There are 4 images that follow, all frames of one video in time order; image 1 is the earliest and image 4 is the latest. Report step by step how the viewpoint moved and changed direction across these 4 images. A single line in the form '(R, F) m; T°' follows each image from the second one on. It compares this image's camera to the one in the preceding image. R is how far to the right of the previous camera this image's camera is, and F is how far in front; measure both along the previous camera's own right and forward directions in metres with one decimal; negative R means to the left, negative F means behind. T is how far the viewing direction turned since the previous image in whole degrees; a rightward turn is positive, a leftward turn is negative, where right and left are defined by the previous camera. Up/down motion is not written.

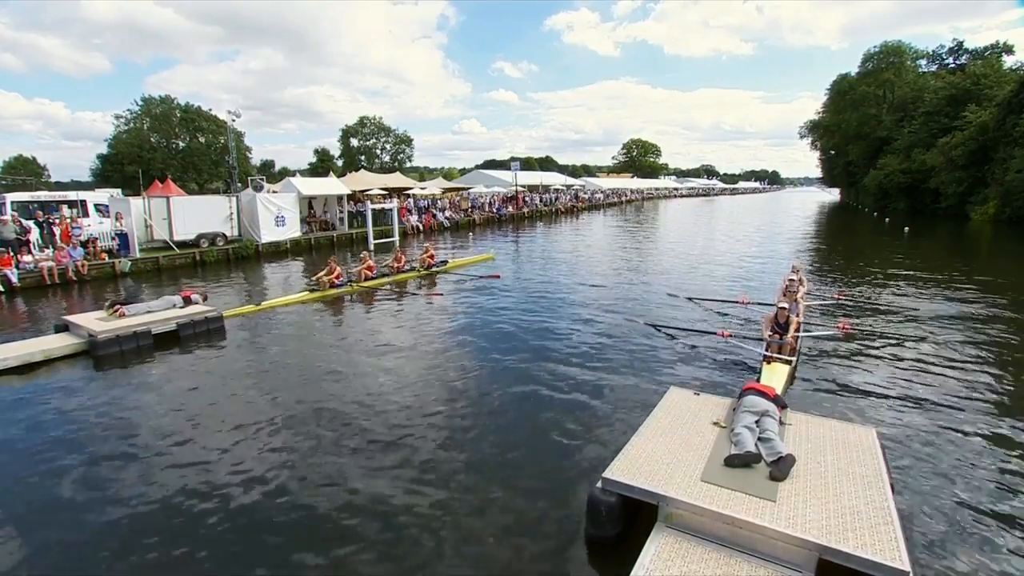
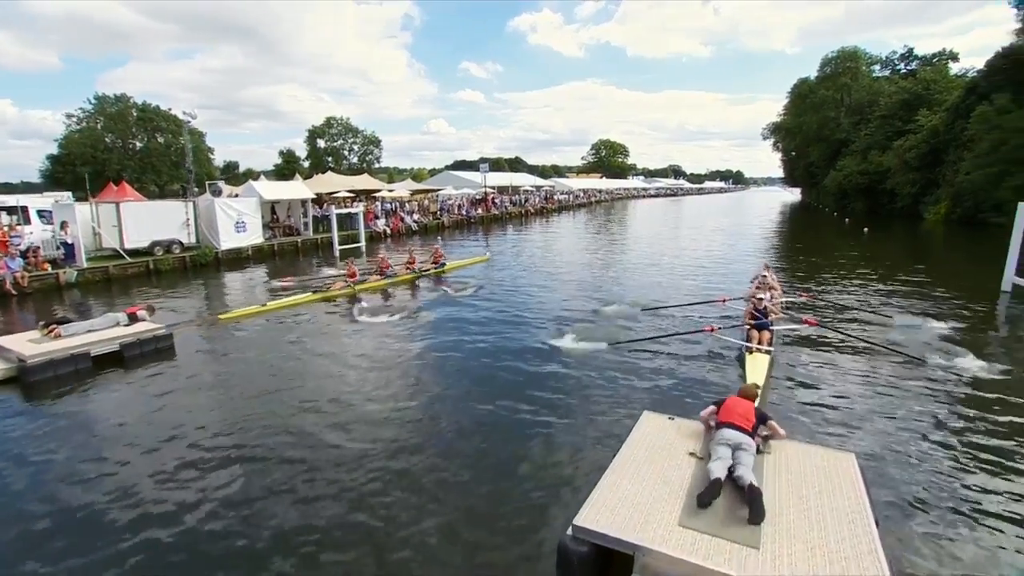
(+0.1, +0.1) m; +3°
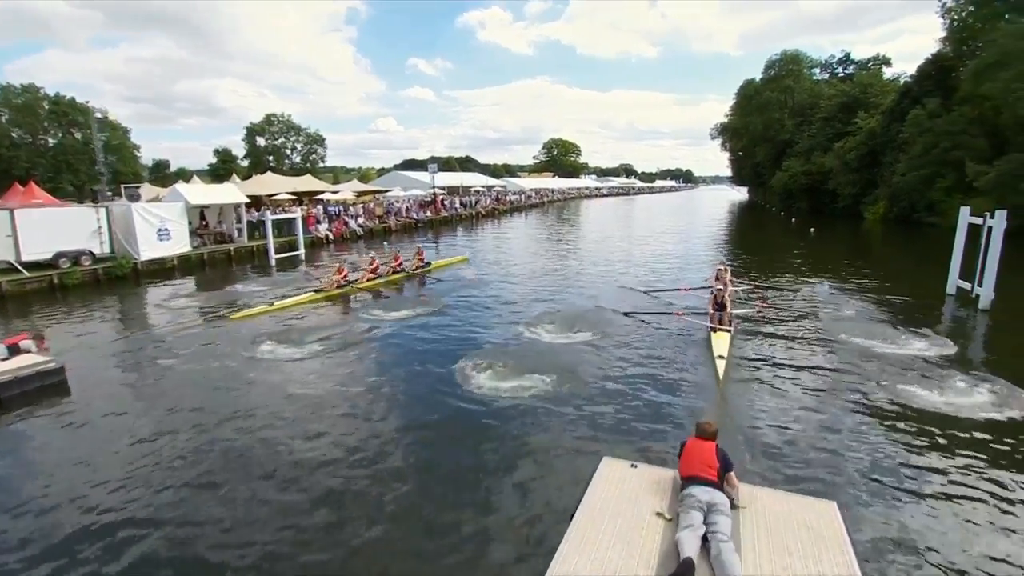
(+0.1, +0.7) m; +5°
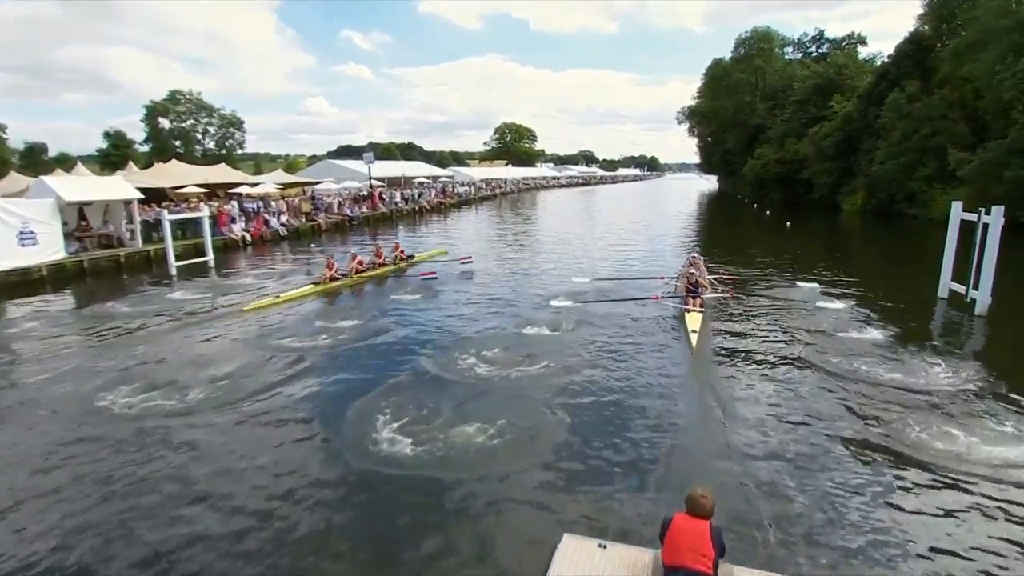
(+0.1, +3.0) m; +5°
